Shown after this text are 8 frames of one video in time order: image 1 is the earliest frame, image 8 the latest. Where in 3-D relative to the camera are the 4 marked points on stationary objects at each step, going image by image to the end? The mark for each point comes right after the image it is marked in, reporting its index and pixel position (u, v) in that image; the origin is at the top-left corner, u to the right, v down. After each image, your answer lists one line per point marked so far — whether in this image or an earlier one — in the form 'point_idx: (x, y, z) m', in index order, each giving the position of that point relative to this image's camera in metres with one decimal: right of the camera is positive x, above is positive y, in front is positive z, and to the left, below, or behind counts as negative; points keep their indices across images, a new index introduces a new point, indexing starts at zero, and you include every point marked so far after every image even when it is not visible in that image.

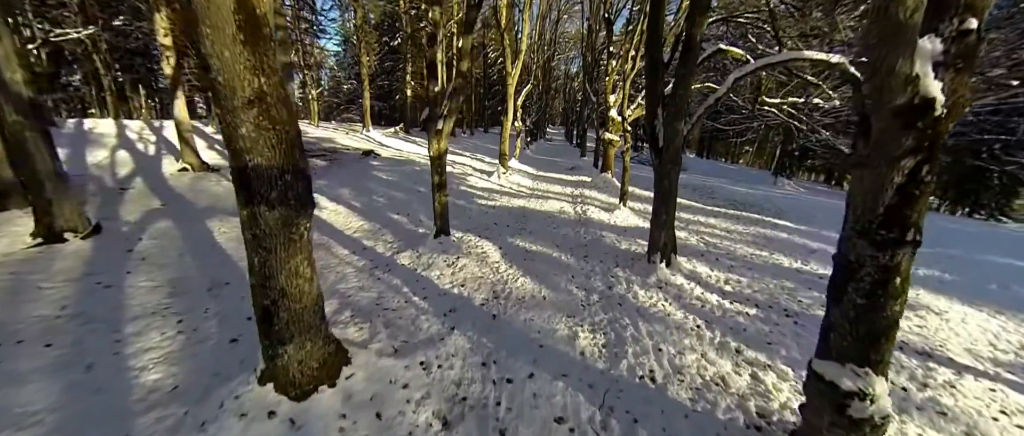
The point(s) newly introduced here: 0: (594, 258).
0: (+1.5, -0.8, +5.6) m
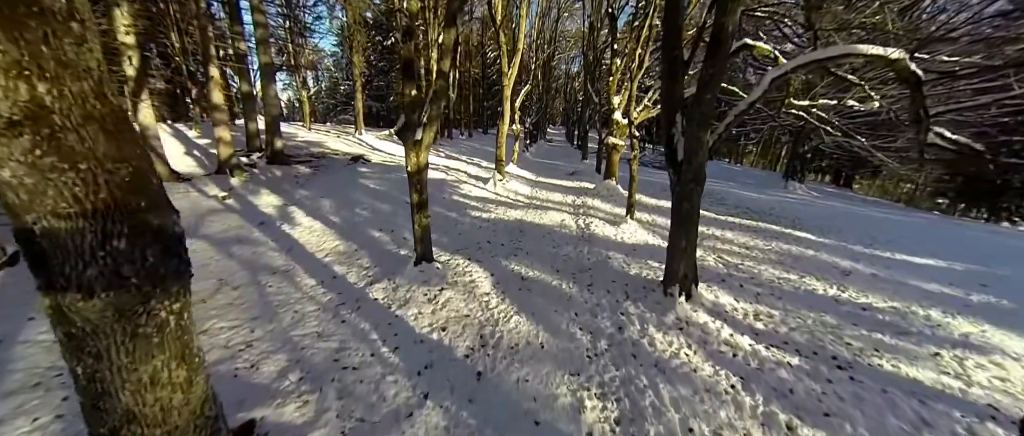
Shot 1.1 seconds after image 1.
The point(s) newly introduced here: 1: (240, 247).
0: (+1.4, -1.1, +4.9) m
1: (-4.8, -0.5, +5.4) m
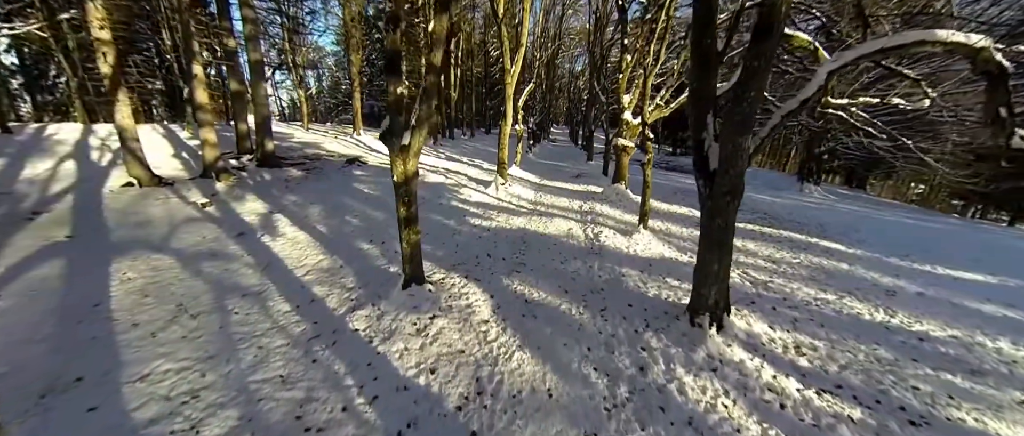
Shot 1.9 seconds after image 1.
0: (+1.4, -1.3, +4.2) m
1: (-4.8, -0.7, +4.9) m
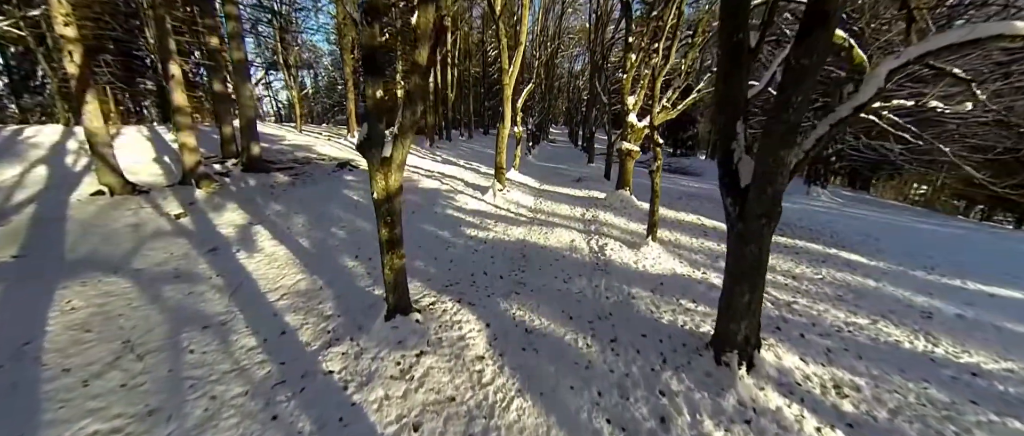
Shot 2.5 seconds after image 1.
0: (+1.4, -1.6, +3.7) m
1: (-4.8, -1.0, +4.4) m
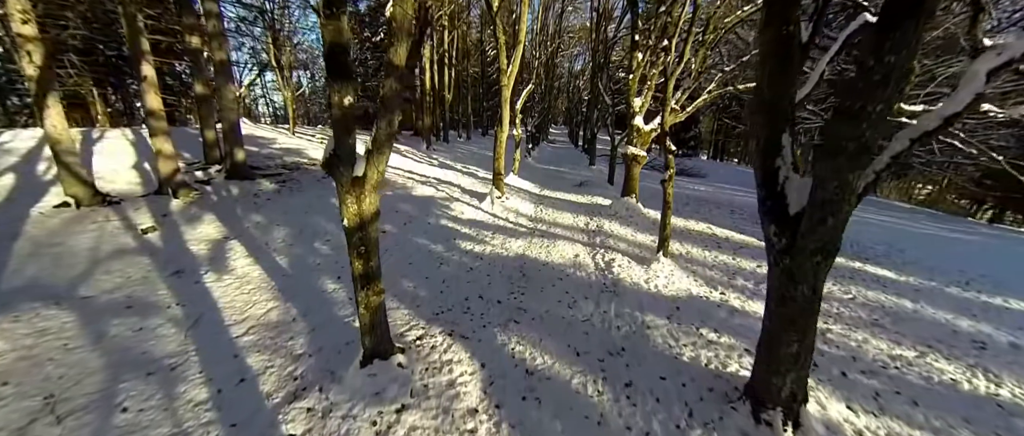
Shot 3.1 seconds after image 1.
0: (+1.4, -1.8, +3.2) m
1: (-4.8, -1.3, +3.8) m
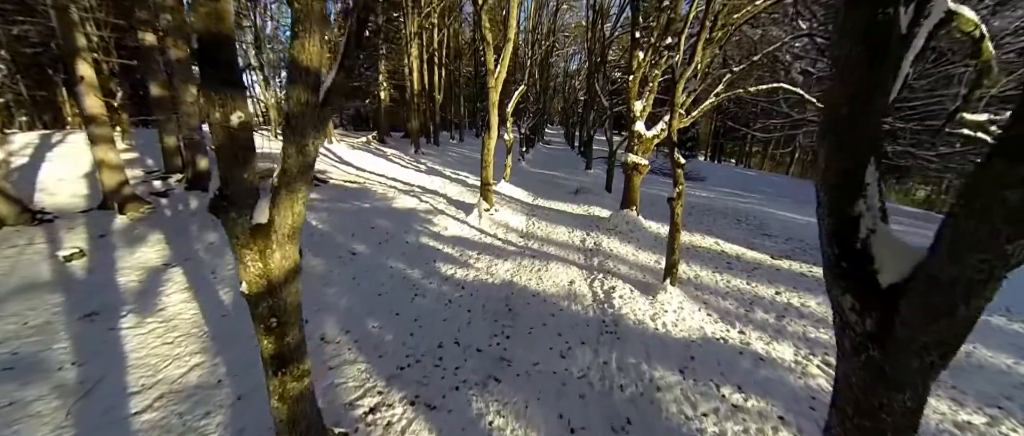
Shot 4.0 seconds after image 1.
0: (+1.2, -2.2, +2.4) m
1: (-5.1, -1.7, +3.0) m
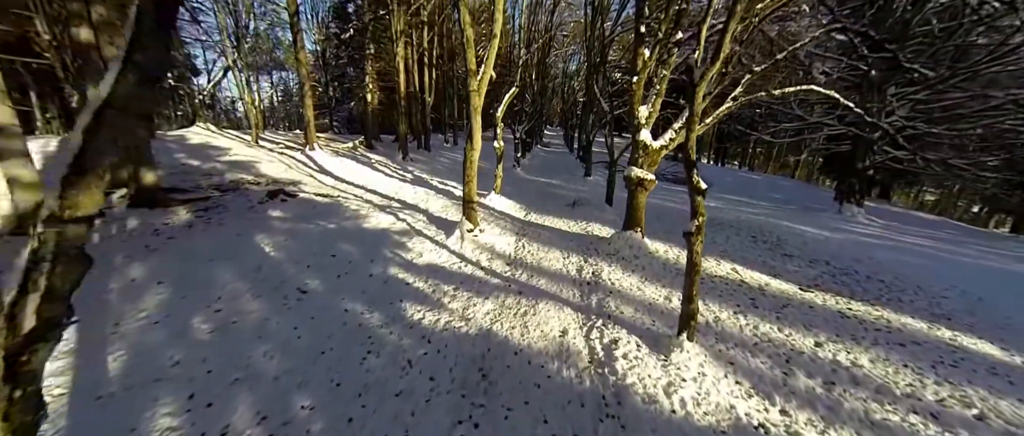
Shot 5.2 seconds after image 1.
0: (+0.9, -2.7, +1.4) m
1: (-5.4, -2.2, +1.9) m
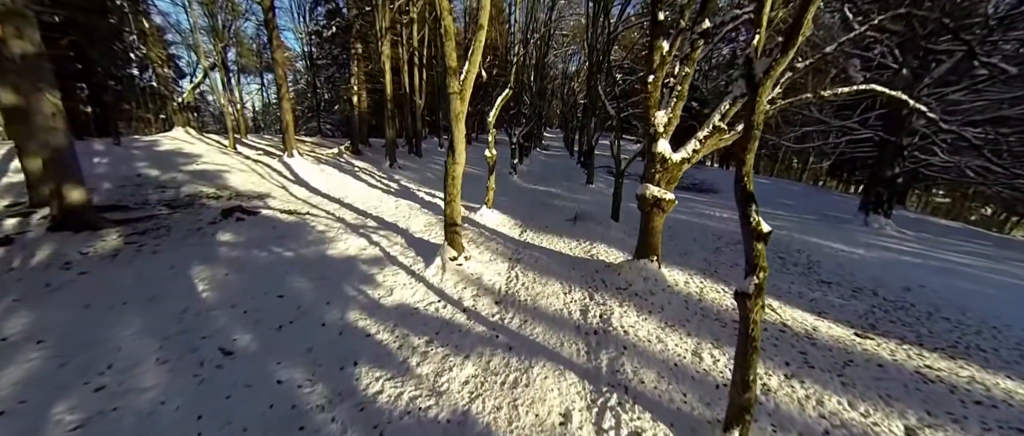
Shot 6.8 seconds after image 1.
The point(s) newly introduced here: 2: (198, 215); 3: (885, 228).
0: (+0.7, -3.2, +0.2) m
1: (-5.5, -2.7, +0.7) m
2: (-7.9, +0.1, +7.8) m
3: (+14.5, -0.4, +11.9) m
